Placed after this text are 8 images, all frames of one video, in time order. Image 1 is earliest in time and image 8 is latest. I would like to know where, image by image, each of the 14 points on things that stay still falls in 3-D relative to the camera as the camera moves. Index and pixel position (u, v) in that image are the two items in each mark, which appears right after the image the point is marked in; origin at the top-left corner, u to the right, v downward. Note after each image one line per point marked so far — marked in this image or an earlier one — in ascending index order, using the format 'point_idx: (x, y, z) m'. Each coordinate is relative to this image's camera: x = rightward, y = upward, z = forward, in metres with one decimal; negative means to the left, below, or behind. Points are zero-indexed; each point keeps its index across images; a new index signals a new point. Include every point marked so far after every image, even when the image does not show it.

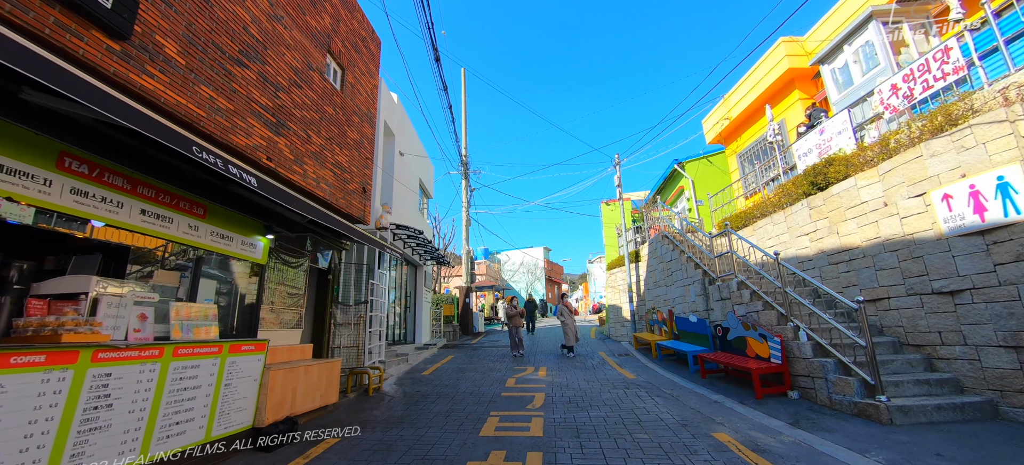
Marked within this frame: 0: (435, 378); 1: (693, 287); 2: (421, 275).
0: (-1.6, -3.0, +7.6) m
1: (+4.0, -1.2, +8.1) m
2: (-3.3, -1.5, +13.3) m
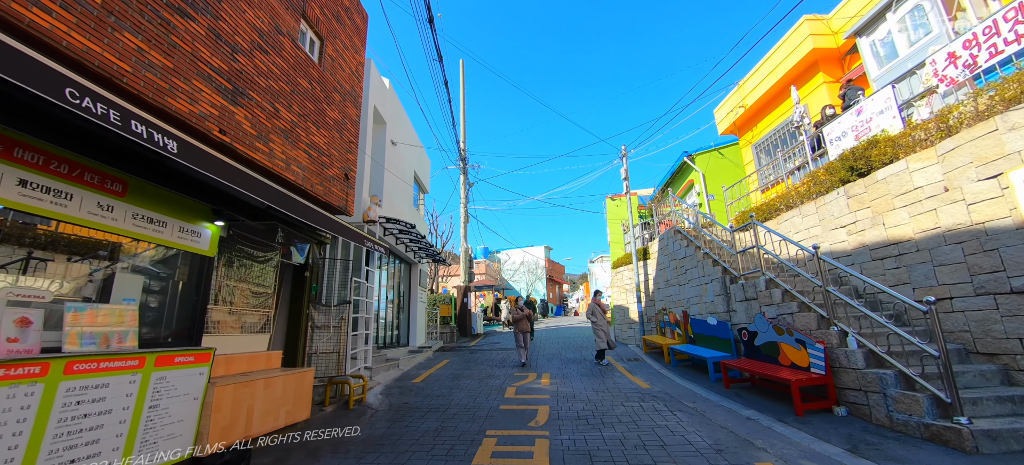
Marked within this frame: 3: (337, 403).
0: (-1.6, -2.9, +6.9) m
1: (+4.0, -1.1, +7.4) m
2: (-3.3, -1.4, +12.6) m
3: (-2.6, -2.6, +5.6) m
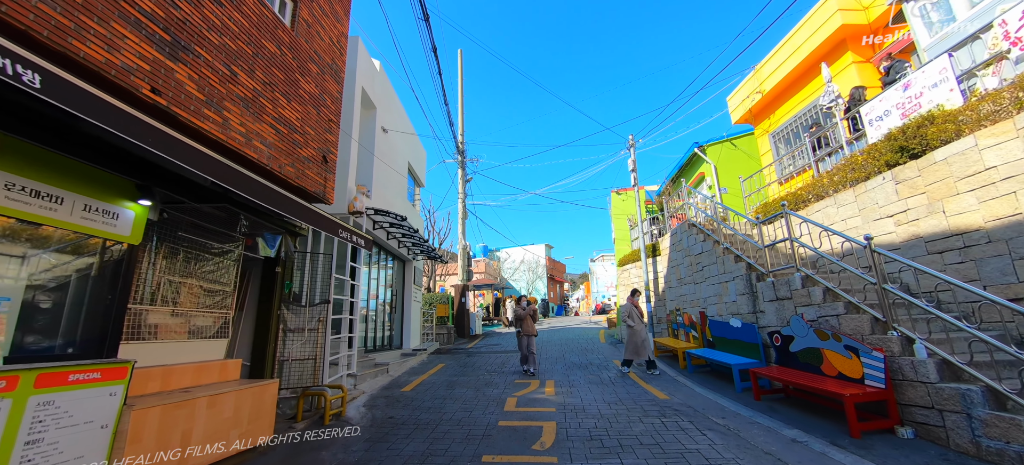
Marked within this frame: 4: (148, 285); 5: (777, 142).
0: (-1.6, -2.7, +6.1) m
1: (+4.0, -0.9, +6.6) m
2: (-3.2, -1.2, +11.8) m
3: (-2.6, -2.4, +4.8) m
4: (-3.3, -0.5, +3.4) m
5: (+7.3, +2.5, +10.1) m
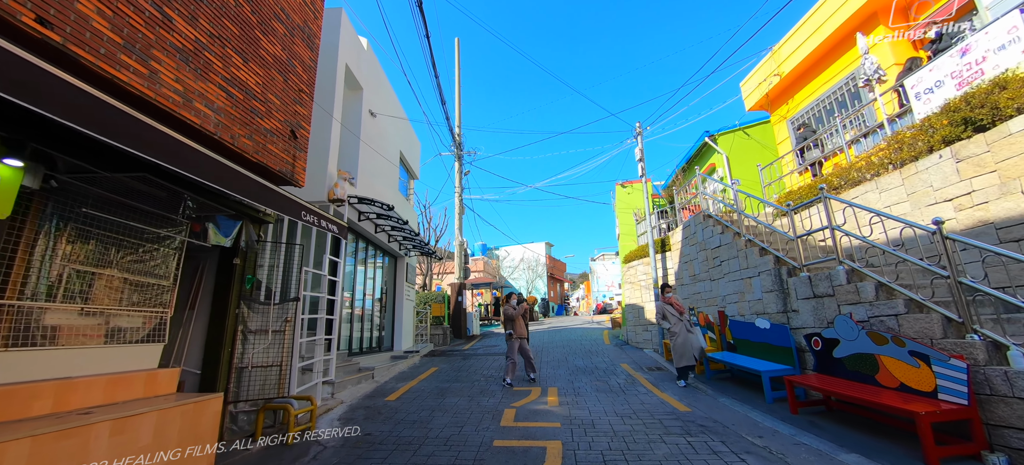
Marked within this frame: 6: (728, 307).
0: (-1.6, -2.5, +5.4) m
1: (+4.0, -0.8, +5.9) m
2: (-3.3, -1.0, +11.1) m
3: (-2.7, -2.3, +4.1) m
4: (-3.4, -0.3, +2.6) m
5: (+7.2, +2.7, +9.4) m
6: (+4.0, -1.4, +6.8) m
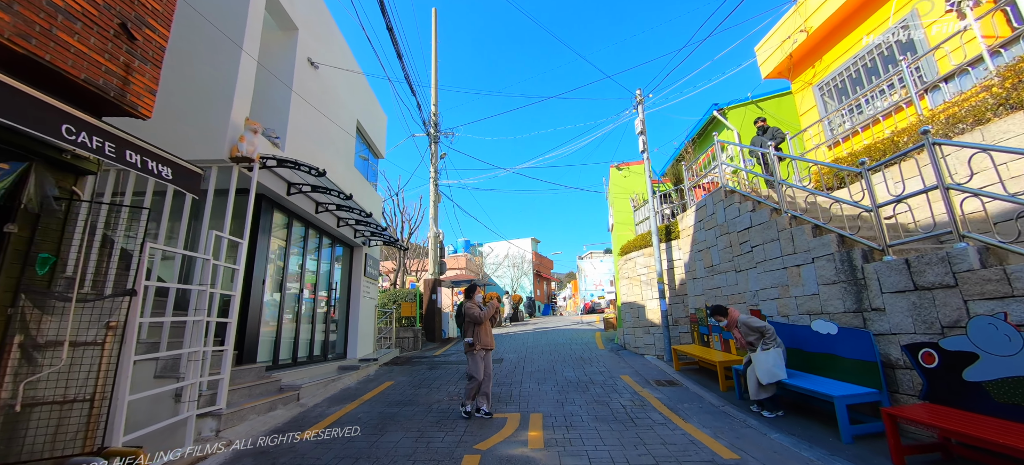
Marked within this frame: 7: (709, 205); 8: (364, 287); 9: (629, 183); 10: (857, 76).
0: (-2.0, -2.2, +3.7) m
1: (+3.6, -0.4, +4.4) m
2: (-3.8, -0.7, +9.3) m
3: (-3.0, -1.9, +2.4) m
4: (-3.6, +0.1, +0.9) m
5: (+6.8, +3.0, +8.0) m
6: (+3.6, -1.0, +5.3) m
7: (+3.6, +0.5, +6.7) m
8: (-3.7, -1.4, +9.3) m
9: (+3.6, +1.5, +11.4) m
10: (+6.7, +3.1, +7.3) m
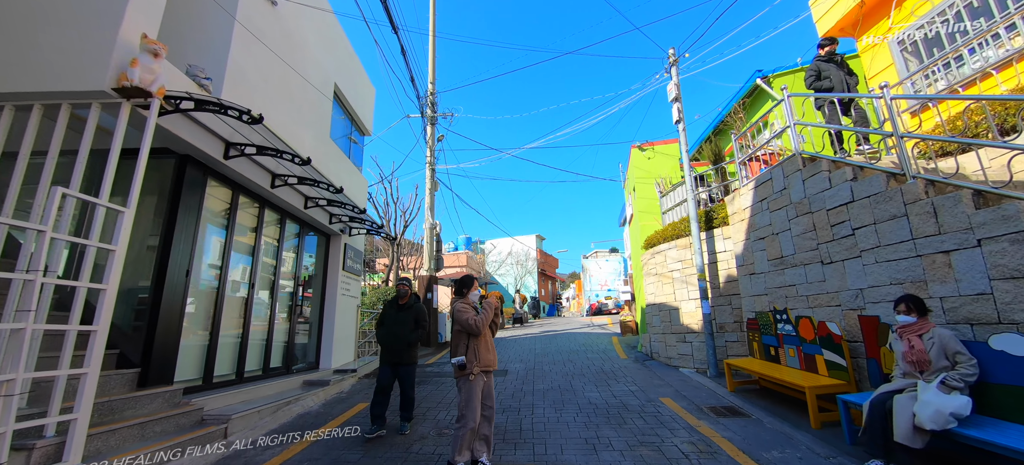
0: (-1.9, -1.9, +2.2) m
1: (+3.7, -0.2, +2.9) m
2: (-3.7, -0.4, +7.9) m
3: (-2.9, -1.6, +0.9) m
4: (-3.5, +0.4, -0.6) m
5: (+6.9, +3.2, +6.5) m
6: (+3.7, -0.8, +3.8) m
7: (+3.7, +0.7, +5.2) m
8: (-3.6, -1.1, +7.9) m
9: (+3.7, +1.8, +9.9) m
10: (+6.9, +3.3, +5.8) m
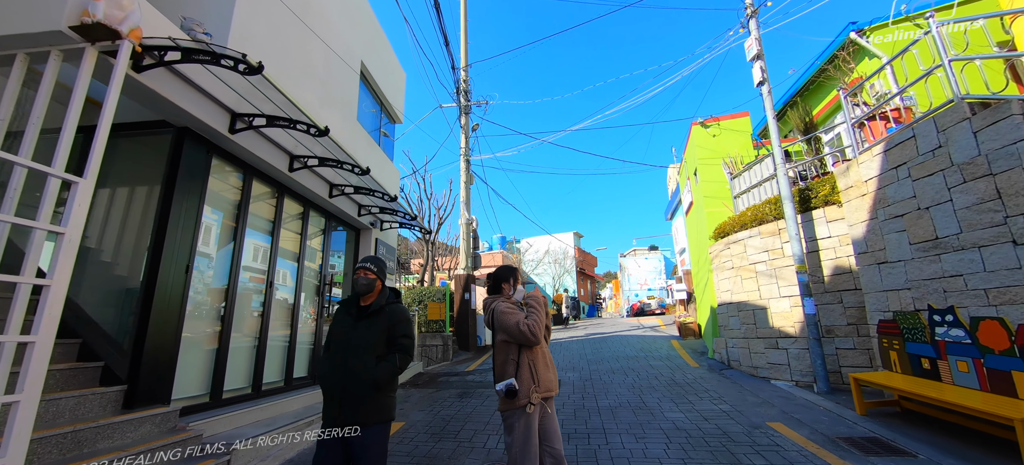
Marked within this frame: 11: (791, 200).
0: (-1.4, -1.7, +1.5) m
1: (+4.2, +0.1, +1.6) m
2: (-2.8, -0.3, +7.2) m
3: (-2.5, -1.5, +0.2) m
4: (-3.3, +0.5, -1.2) m
5: (+7.6, +3.6, +4.9) m
6: (+4.3, -0.5, +2.6) m
7: (+4.3, +1.0, +4.0) m
8: (-2.7, -1.0, +7.2) m
9: (+4.8, +2.0, +8.6) m
10: (+7.5, +3.7, +4.3) m
11: (+4.2, +0.5, +5.5) m
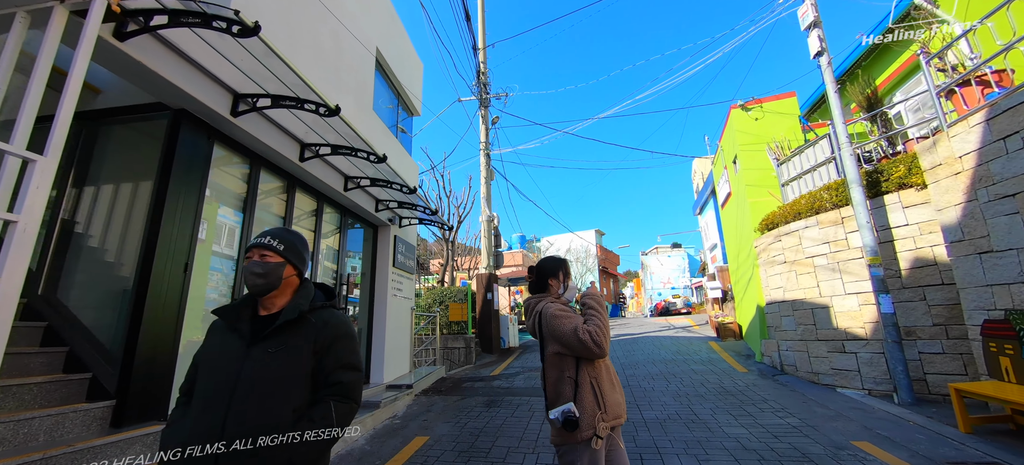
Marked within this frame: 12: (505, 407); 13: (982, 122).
0: (-1.2, -1.7, +1.1) m
1: (+4.4, +0.3, +1.0) m
2: (-2.3, -0.2, +6.9) m
3: (-2.3, -1.4, -0.1) m
4: (-3.2, +0.5, -1.5) m
5: (+7.9, +3.8, +4.1) m
6: (+4.5, -0.4, +1.9) m
7: (+4.6, +1.2, +3.3) m
8: (-2.2, -0.9, +6.8) m
9: (+5.3, +2.2, +7.9) m
10: (+7.8, +3.9, +3.4) m
11: (+4.6, +0.7, +4.9) m
12: (-0.1, -2.3, +4.9) m
13: (+4.7, +1.1, +3.7) m
